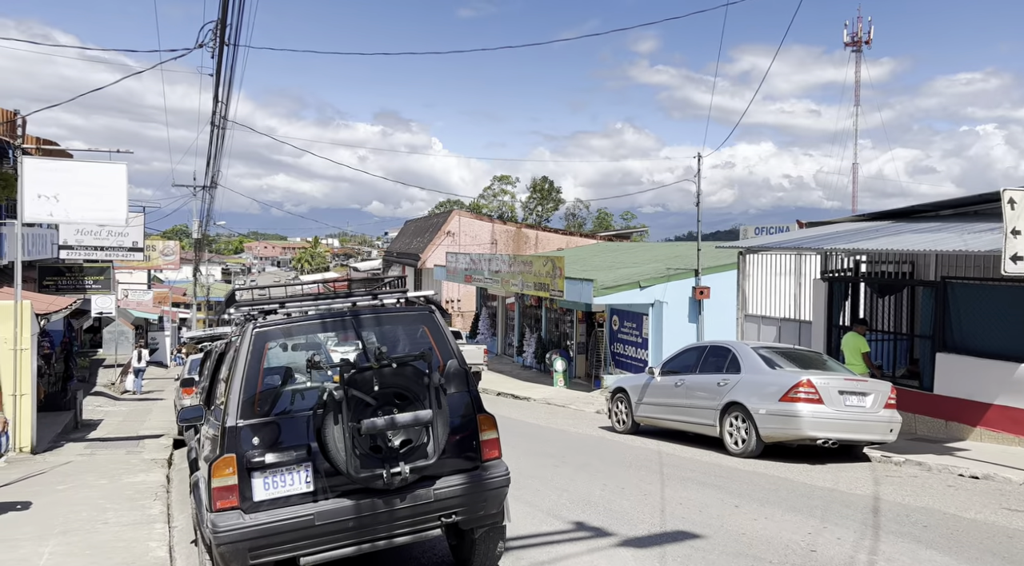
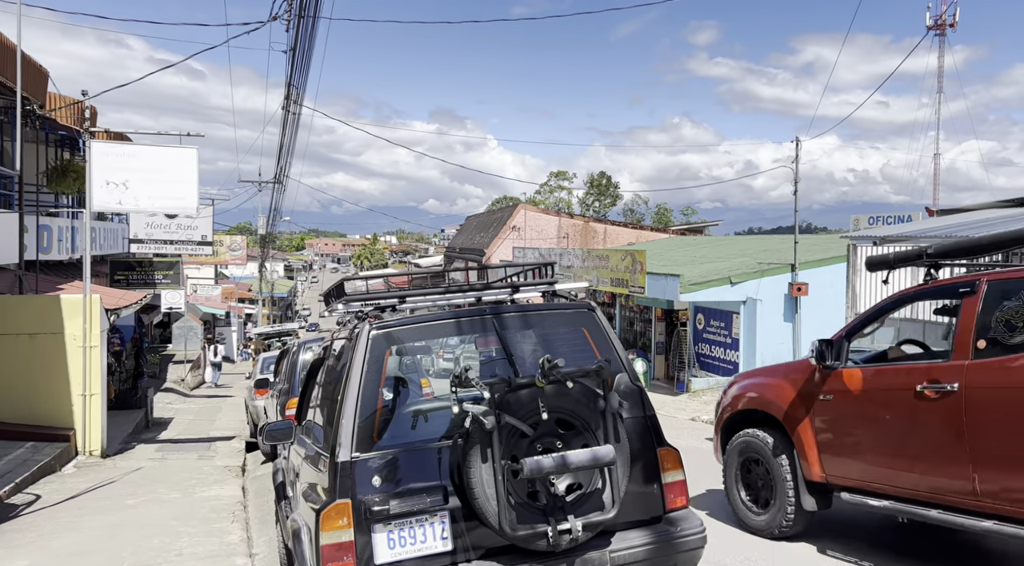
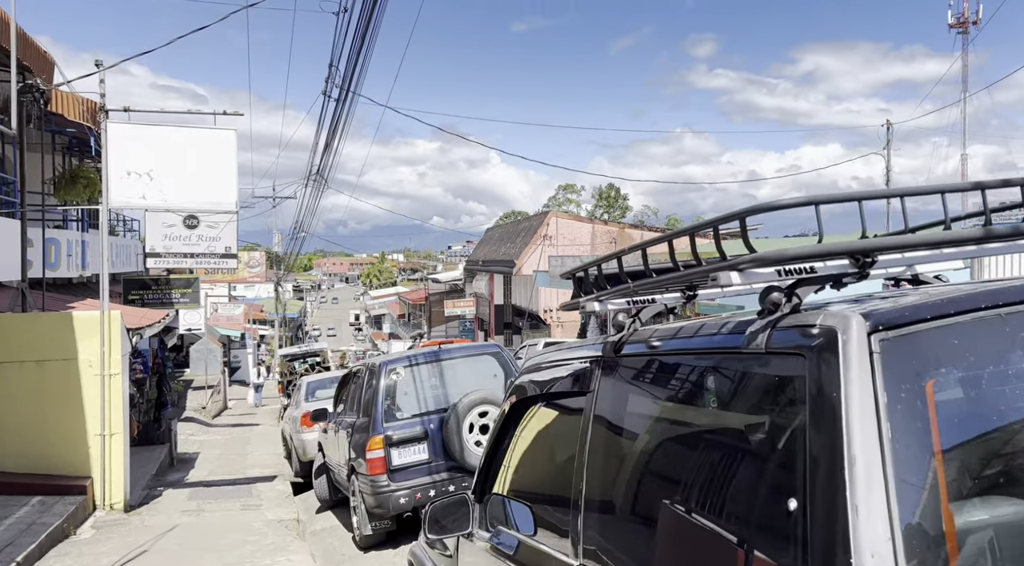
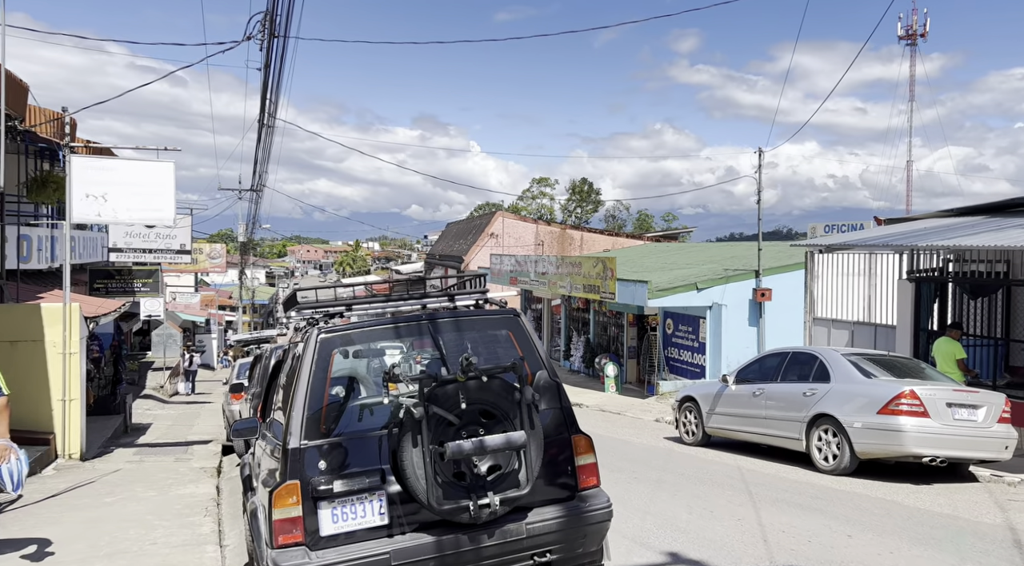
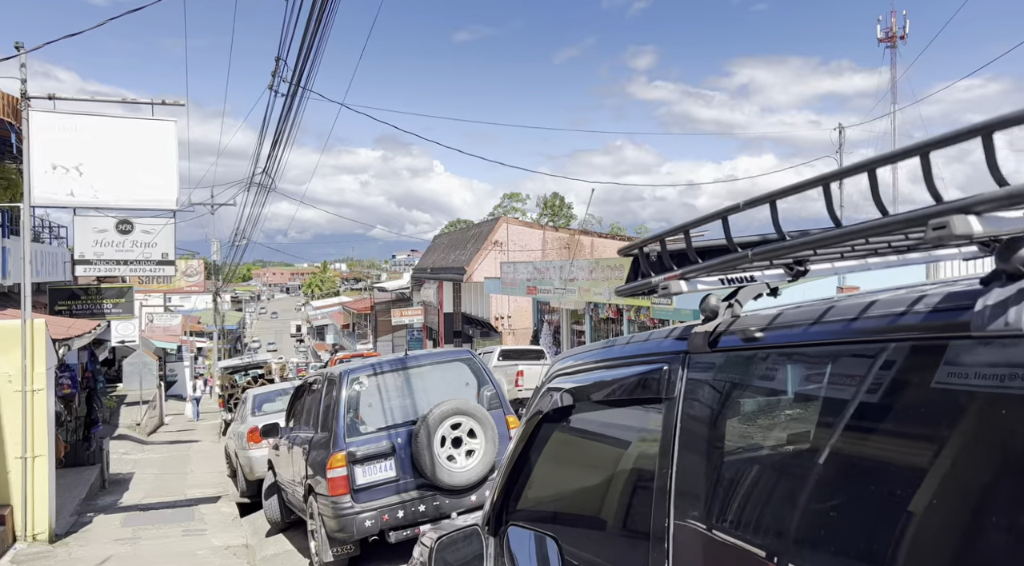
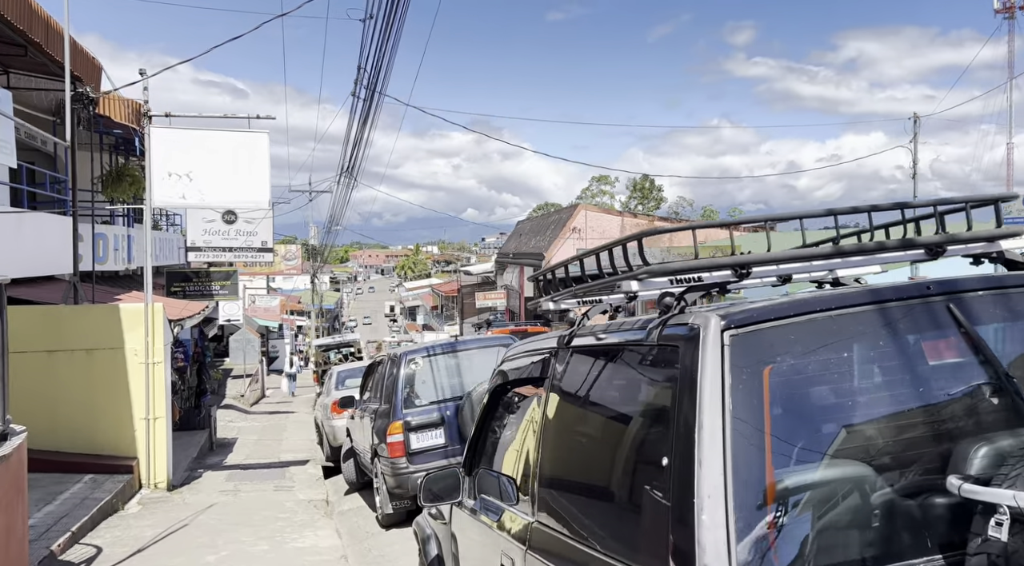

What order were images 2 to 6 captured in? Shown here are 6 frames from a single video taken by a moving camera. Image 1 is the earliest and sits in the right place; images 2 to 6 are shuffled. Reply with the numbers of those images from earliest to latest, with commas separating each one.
4, 2, 6, 3, 5
